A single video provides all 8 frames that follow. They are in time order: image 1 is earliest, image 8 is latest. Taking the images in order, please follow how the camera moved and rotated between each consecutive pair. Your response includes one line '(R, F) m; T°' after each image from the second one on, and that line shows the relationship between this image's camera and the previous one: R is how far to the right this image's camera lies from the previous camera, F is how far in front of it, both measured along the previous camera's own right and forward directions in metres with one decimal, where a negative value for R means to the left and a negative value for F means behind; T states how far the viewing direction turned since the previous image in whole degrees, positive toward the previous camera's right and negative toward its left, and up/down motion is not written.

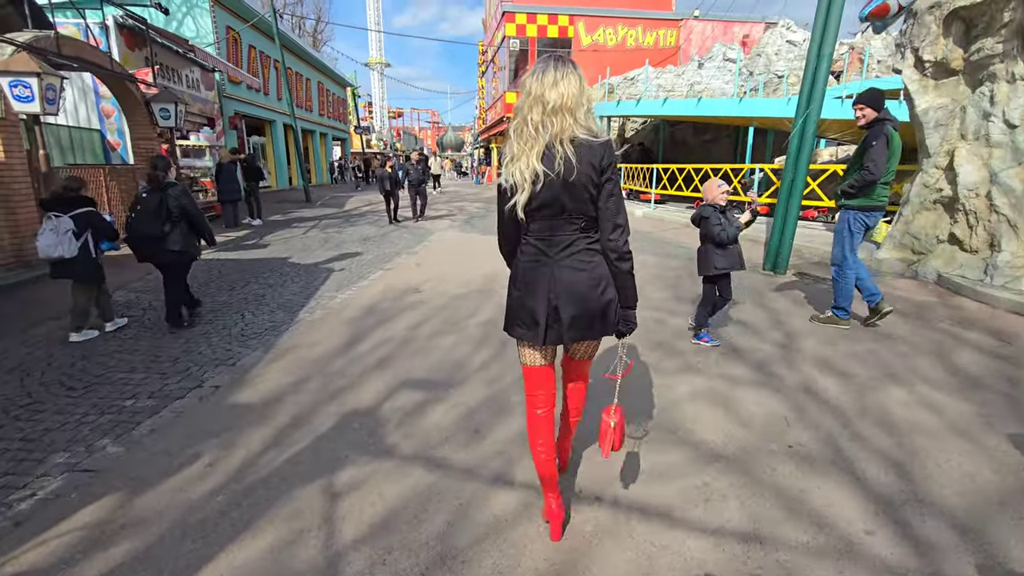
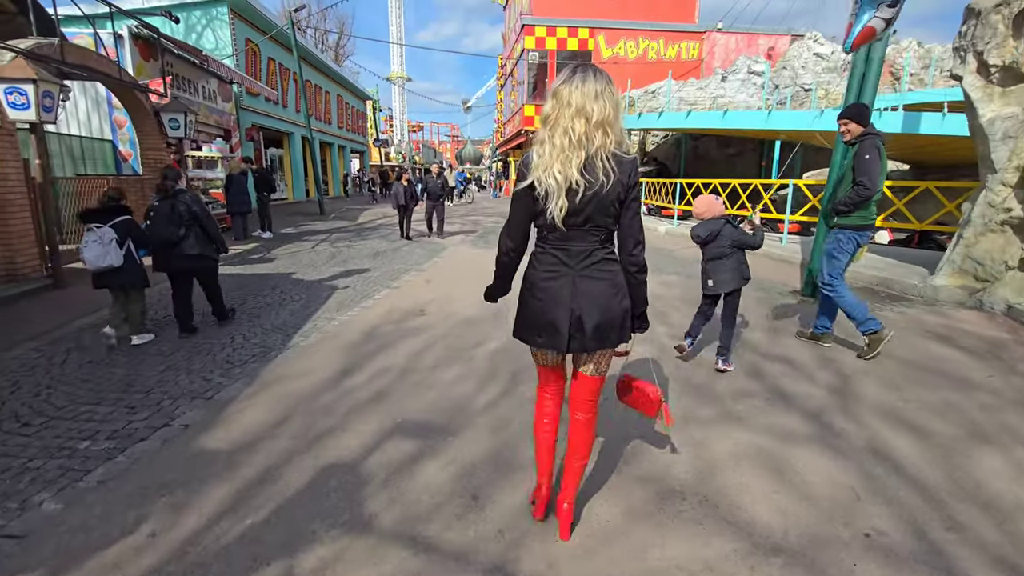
(0.0, +0.5) m; -2°
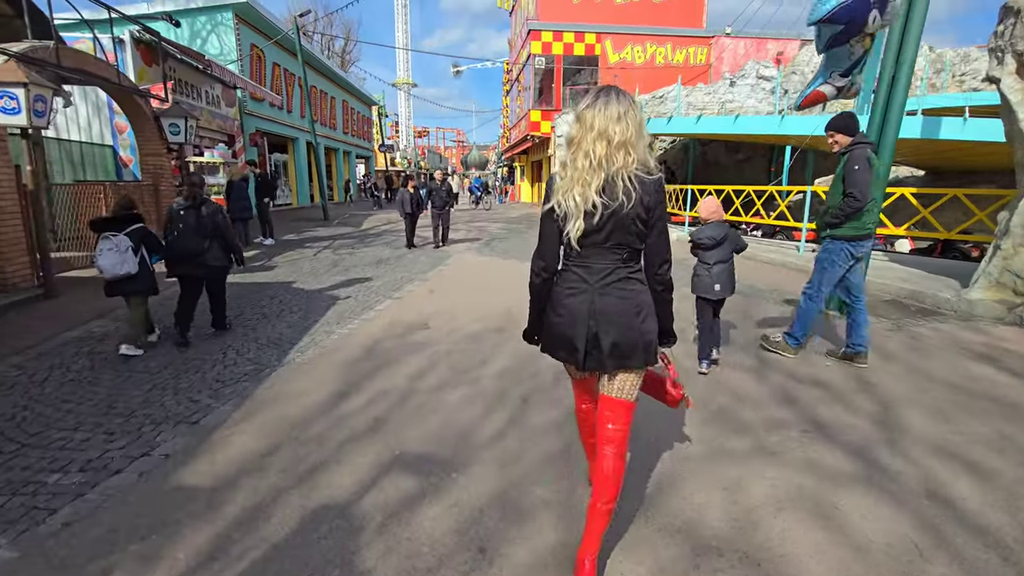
(0.0, +0.3) m; -1°
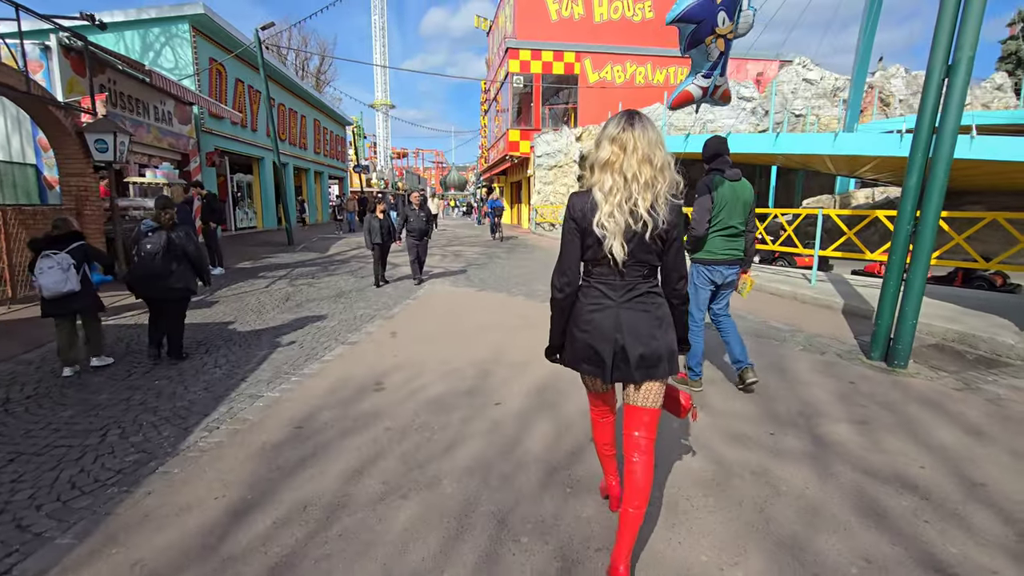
(0.0, +1.1) m; +2°
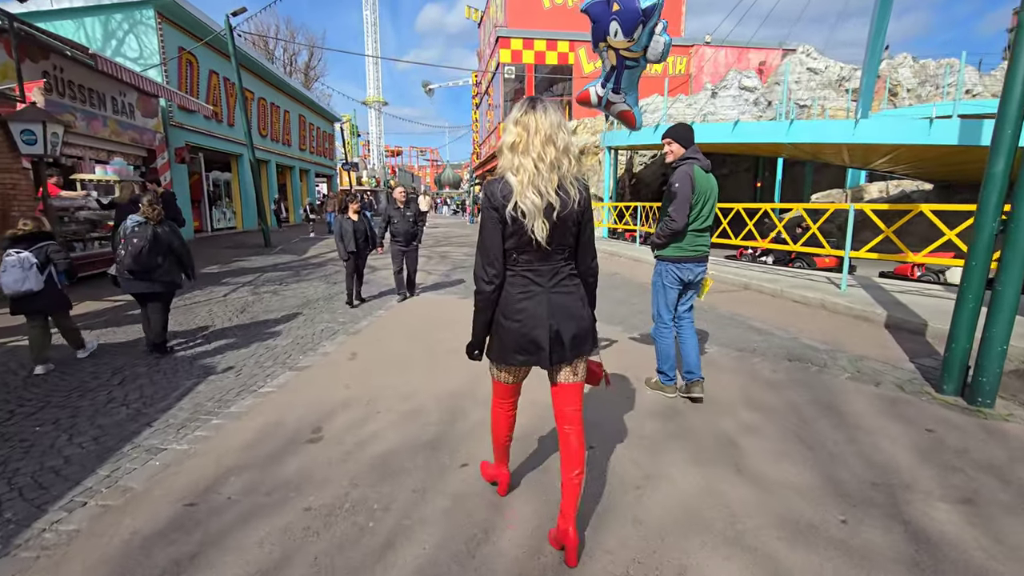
(+0.2, +1.0) m; 0°
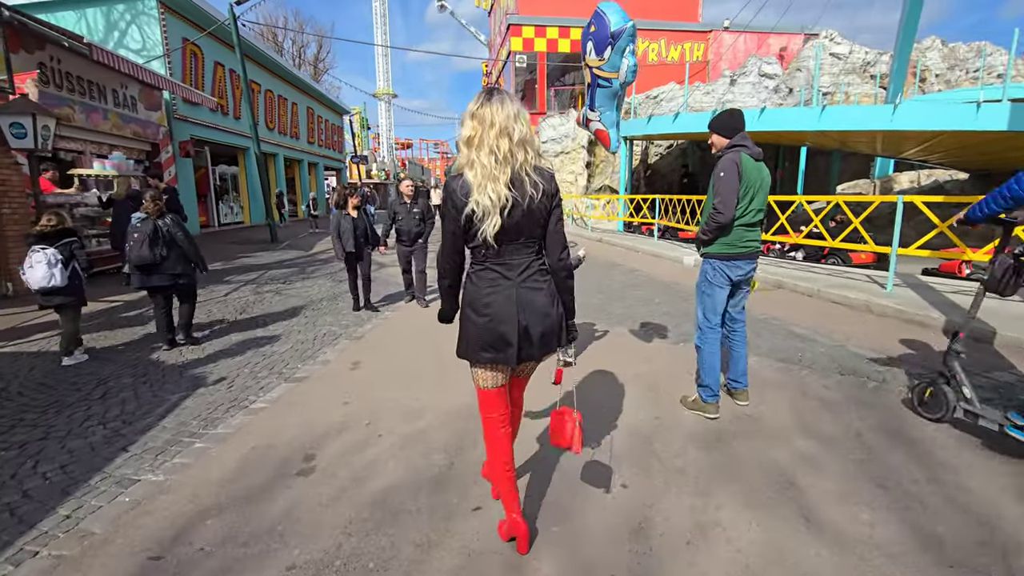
(0.0, +0.5) m; -1°
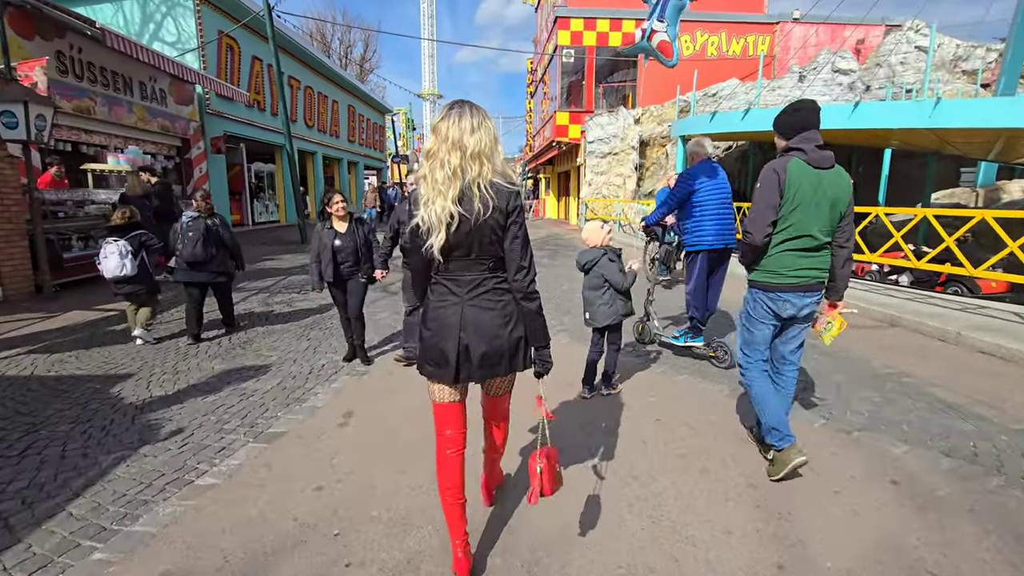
(0.0, +1.2) m; -4°
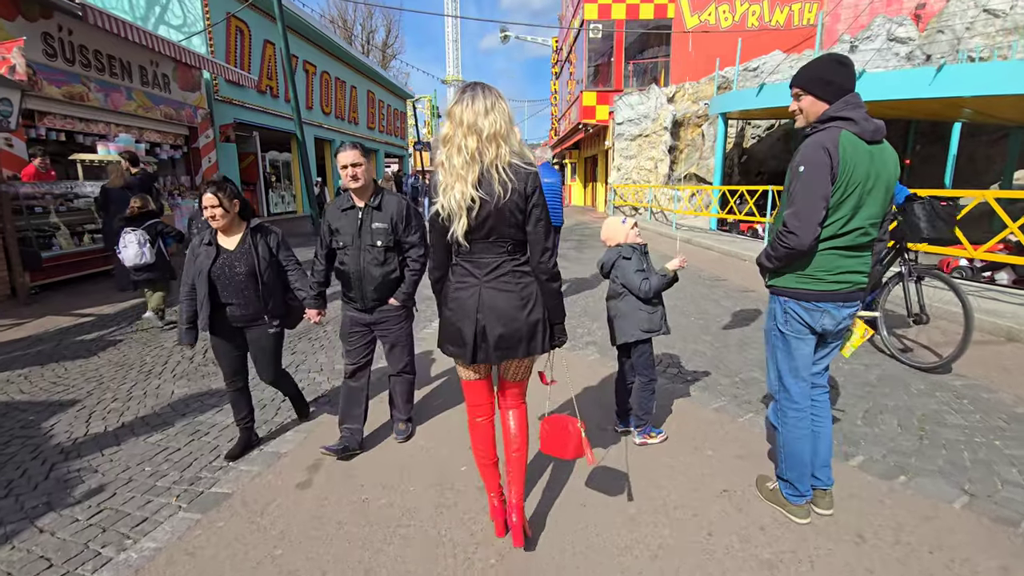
(+0.1, +0.9) m; -3°
